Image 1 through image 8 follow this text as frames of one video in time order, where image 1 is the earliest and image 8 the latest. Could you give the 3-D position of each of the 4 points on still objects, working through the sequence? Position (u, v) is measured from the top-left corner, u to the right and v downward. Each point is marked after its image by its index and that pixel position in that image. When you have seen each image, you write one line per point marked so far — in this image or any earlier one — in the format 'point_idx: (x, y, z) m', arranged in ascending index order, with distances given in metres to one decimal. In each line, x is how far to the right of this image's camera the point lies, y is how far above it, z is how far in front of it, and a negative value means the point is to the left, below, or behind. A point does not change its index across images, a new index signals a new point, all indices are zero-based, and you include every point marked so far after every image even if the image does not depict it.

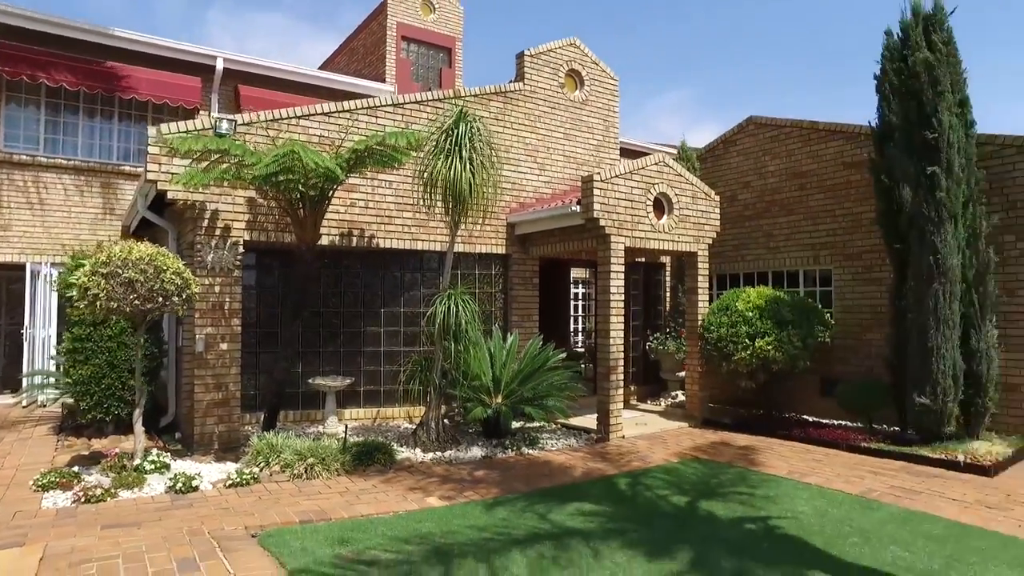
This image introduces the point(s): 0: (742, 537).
0: (+1.7, -1.8, +4.8) m
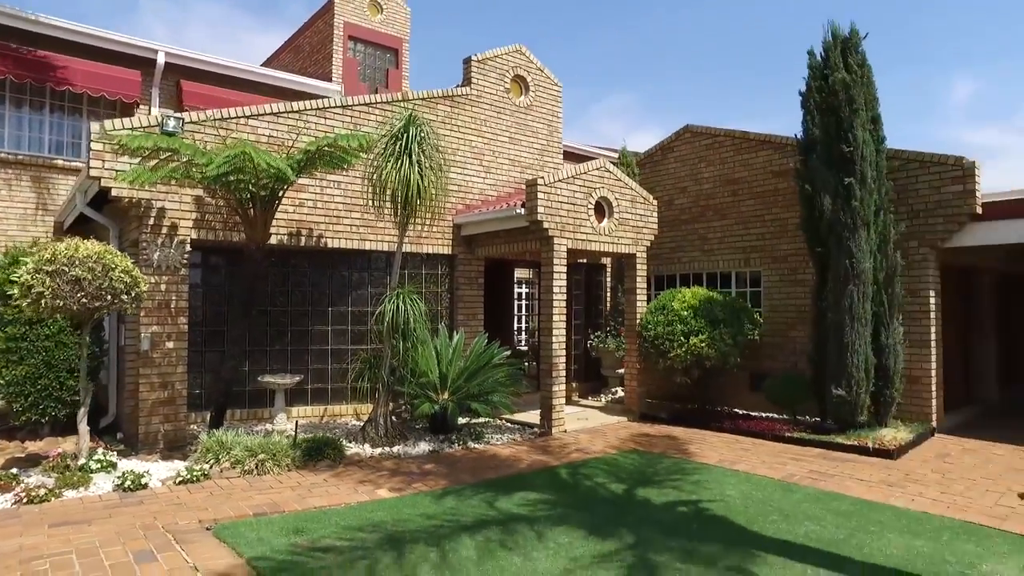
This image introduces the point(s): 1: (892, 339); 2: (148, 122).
0: (+1.3, -1.8, +5.2) m
1: (+4.9, -0.7, +8.6) m
2: (-4.1, +1.9, +7.3) m
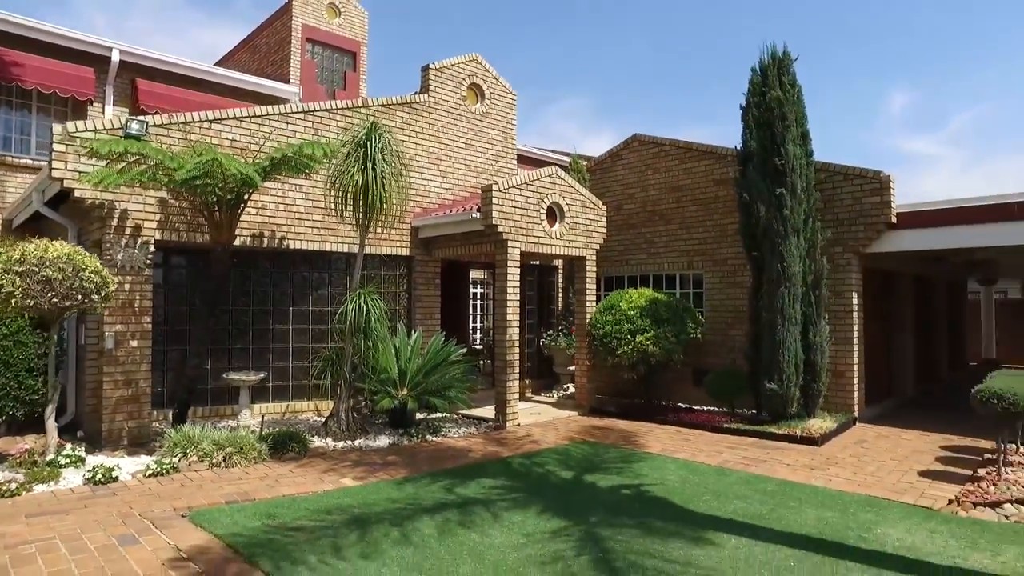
0: (+0.9, -1.8, +5.7) m
1: (+4.3, -0.7, +9.3) m
2: (-4.5, +1.9, +7.5) m
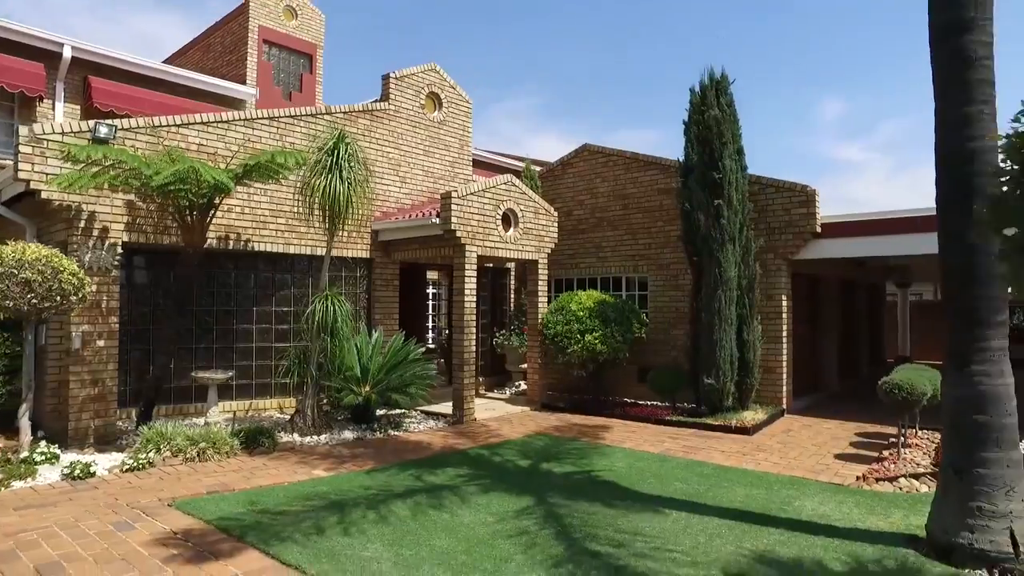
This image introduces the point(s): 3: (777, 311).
0: (+0.6, -1.9, +6.3) m
1: (+3.7, -0.7, +10.2) m
2: (-5.0, +1.8, +7.6) m
3: (+4.2, -0.4, +10.5) m
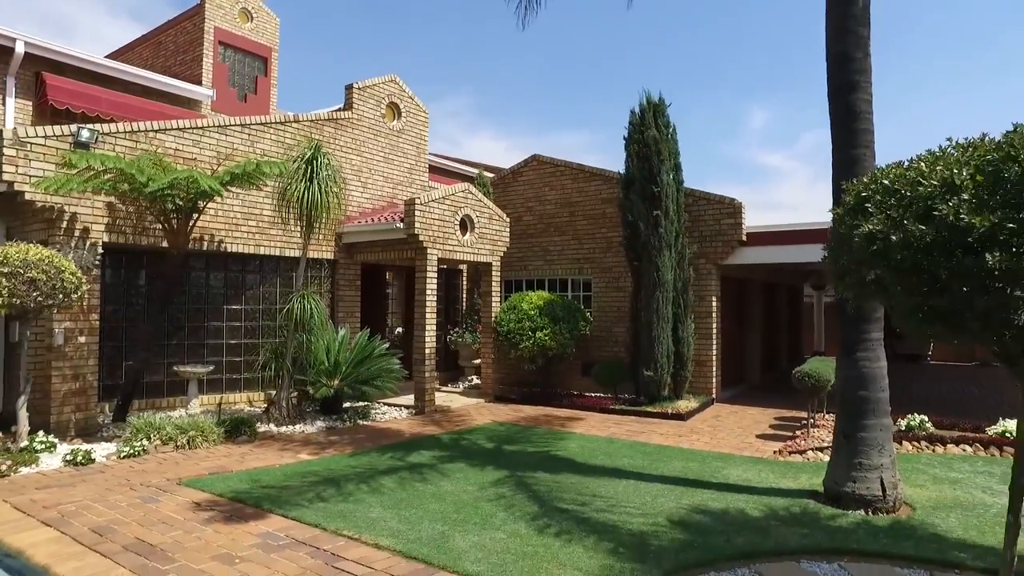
0: (+0.2, -1.9, +7.2) m
1: (+3.0, -0.8, +11.4) m
2: (-5.4, +1.9, +8.0) m
3: (+3.4, -0.4, +11.7) m
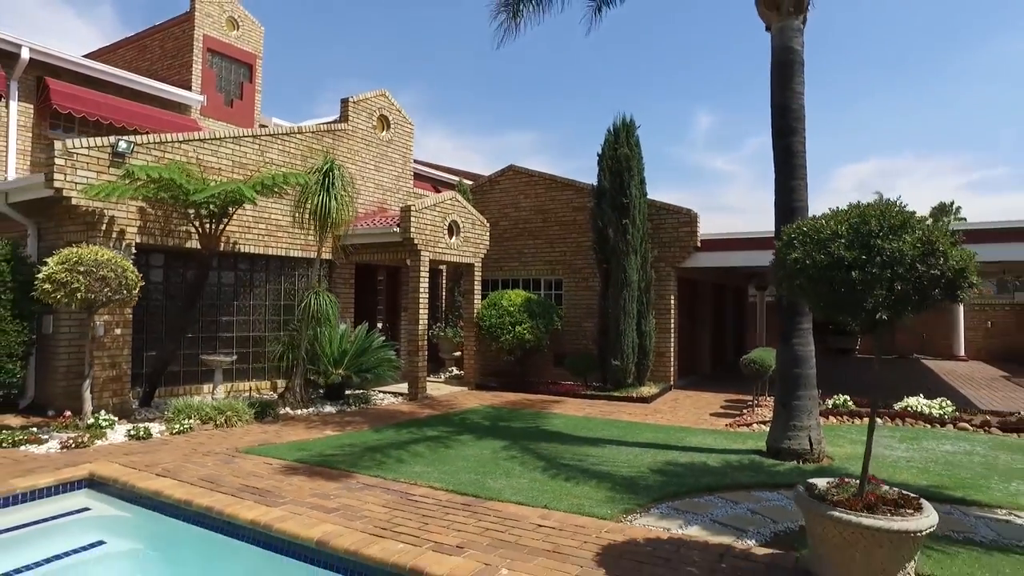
0: (+0.2, -1.9, +8.5) m
1: (+2.6, -0.8, +12.9) m
2: (-5.4, +1.9, +8.8) m
3: (+3.1, -0.4, +13.3) m
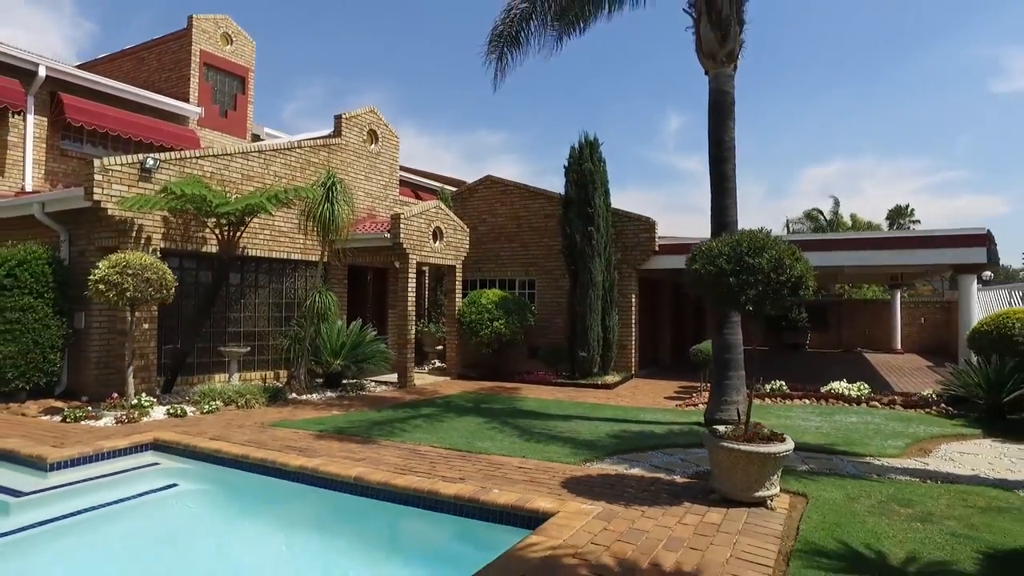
0: (-0.1, -1.9, +10.0) m
1: (+2.2, -0.8, +14.4) m
2: (-5.7, +1.9, +10.1) m
3: (+2.6, -0.4, +14.9) m
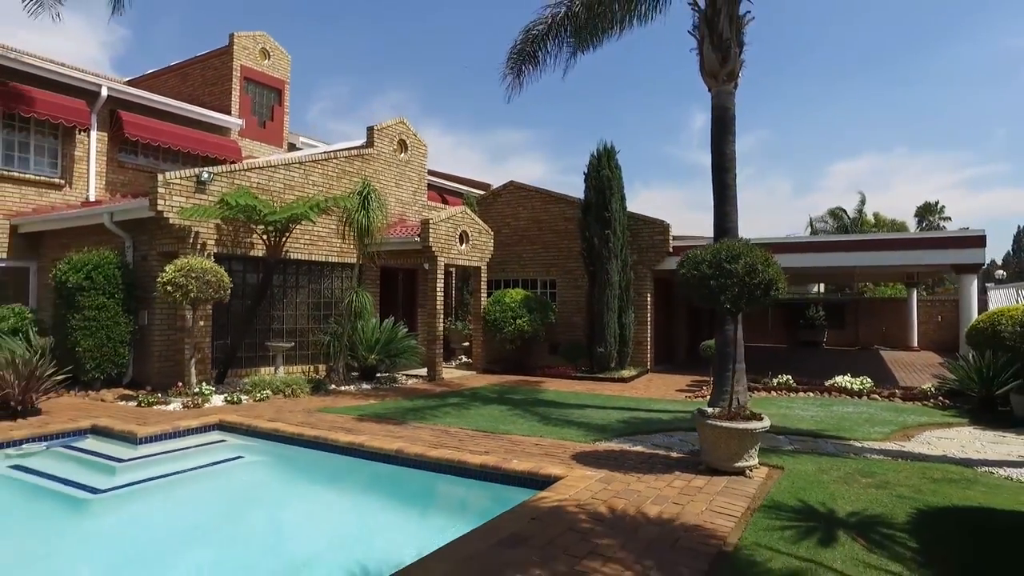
0: (+0.3, -1.9, +10.9) m
1: (+2.7, -0.7, +15.3) m
2: (-5.4, +1.9, +11.2) m
3: (+3.1, -0.4, +15.7) m
